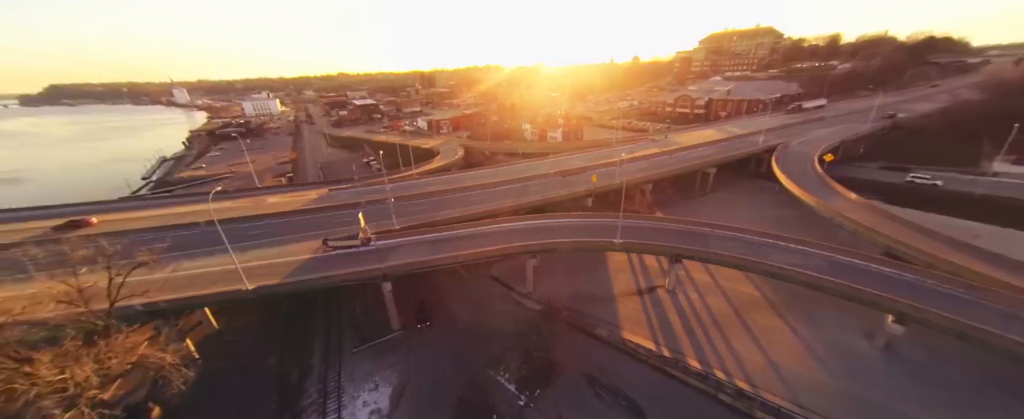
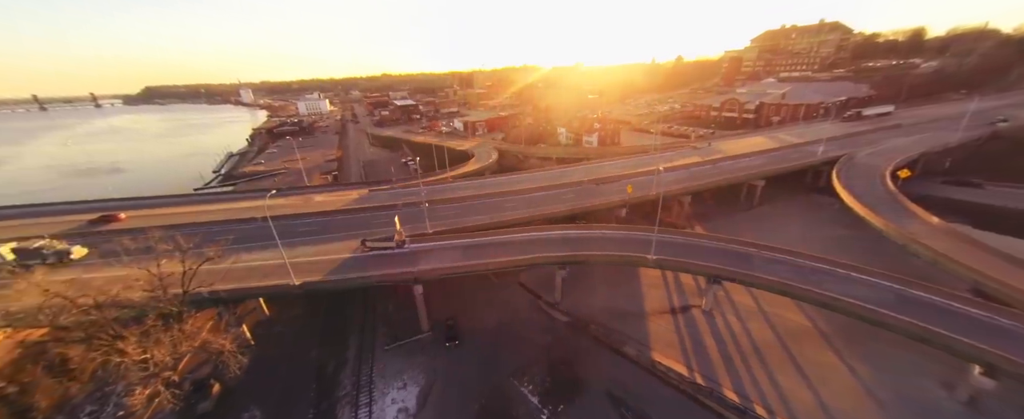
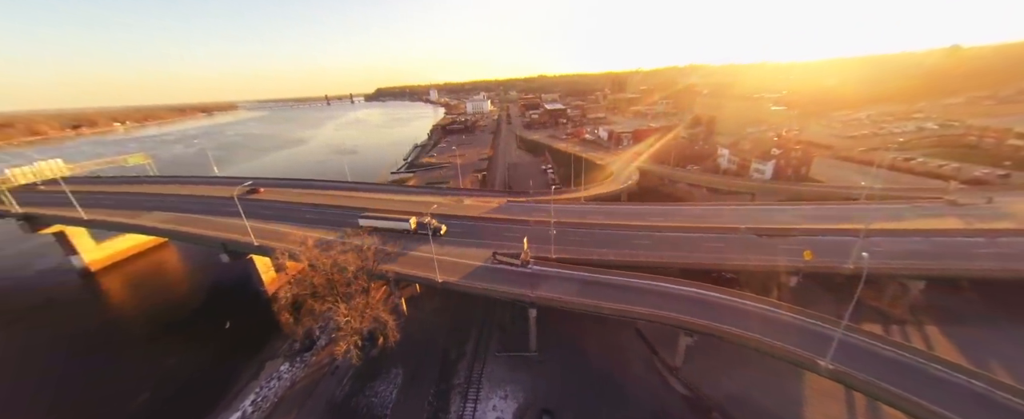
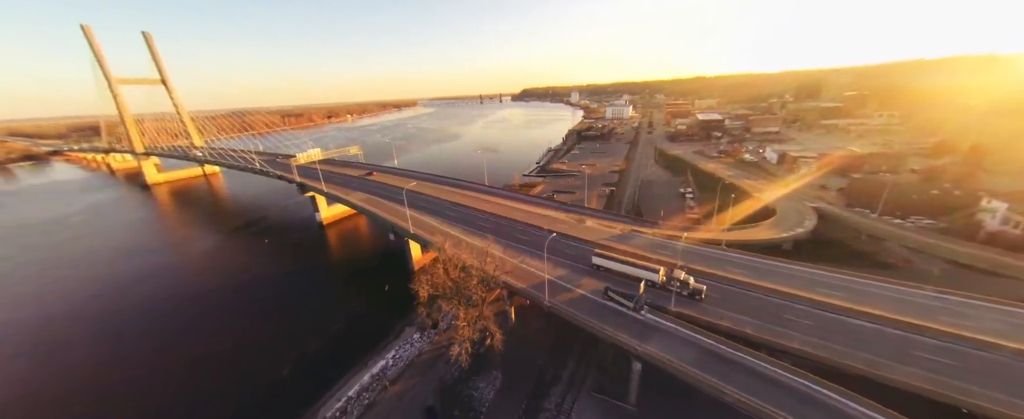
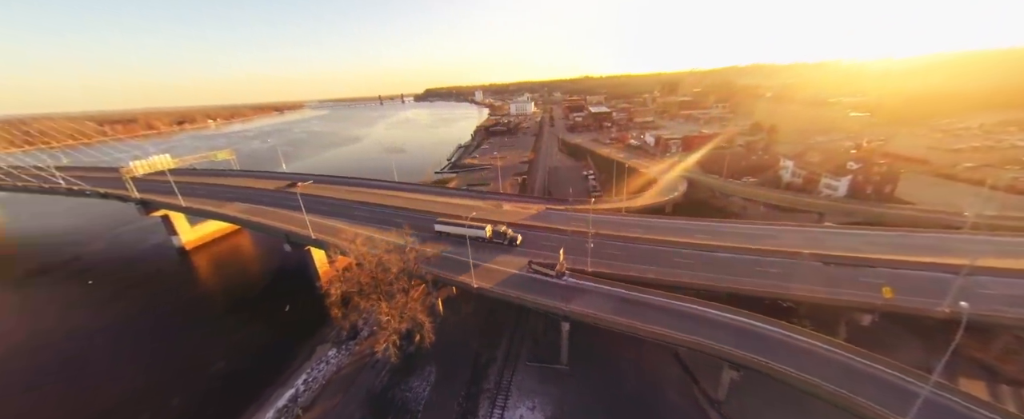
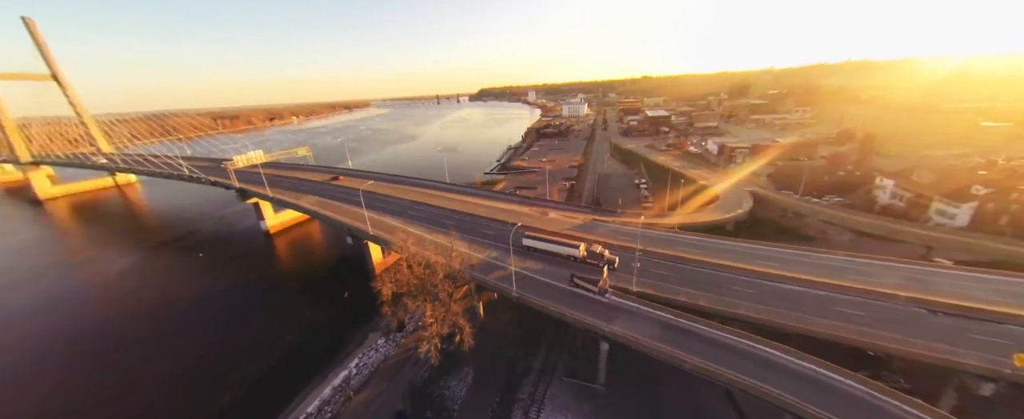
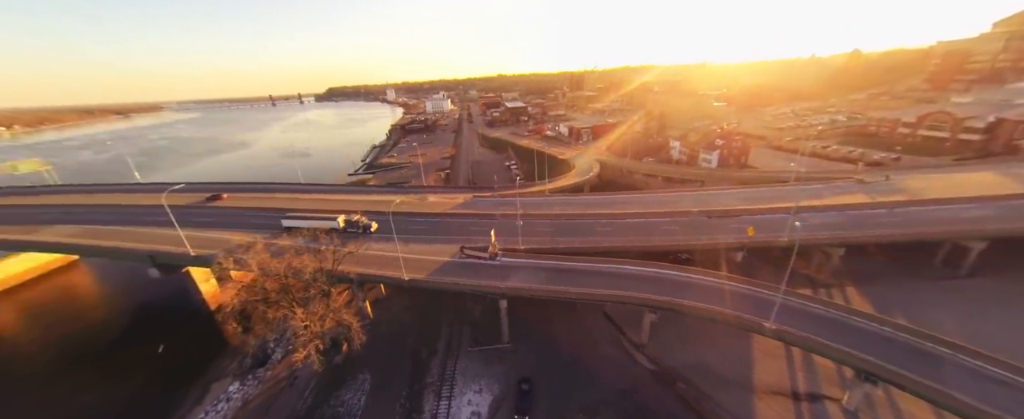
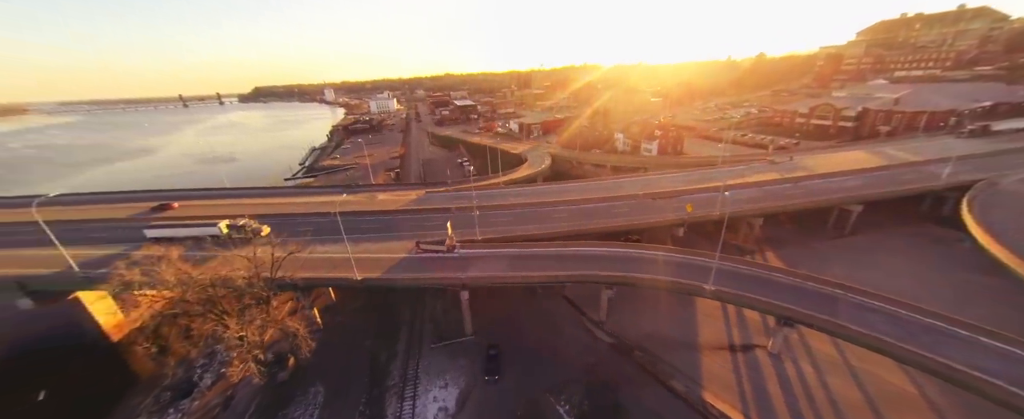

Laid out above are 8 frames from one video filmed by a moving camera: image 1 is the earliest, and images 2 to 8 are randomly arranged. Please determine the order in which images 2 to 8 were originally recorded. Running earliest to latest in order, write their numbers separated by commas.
2, 8, 7, 3, 5, 6, 4
